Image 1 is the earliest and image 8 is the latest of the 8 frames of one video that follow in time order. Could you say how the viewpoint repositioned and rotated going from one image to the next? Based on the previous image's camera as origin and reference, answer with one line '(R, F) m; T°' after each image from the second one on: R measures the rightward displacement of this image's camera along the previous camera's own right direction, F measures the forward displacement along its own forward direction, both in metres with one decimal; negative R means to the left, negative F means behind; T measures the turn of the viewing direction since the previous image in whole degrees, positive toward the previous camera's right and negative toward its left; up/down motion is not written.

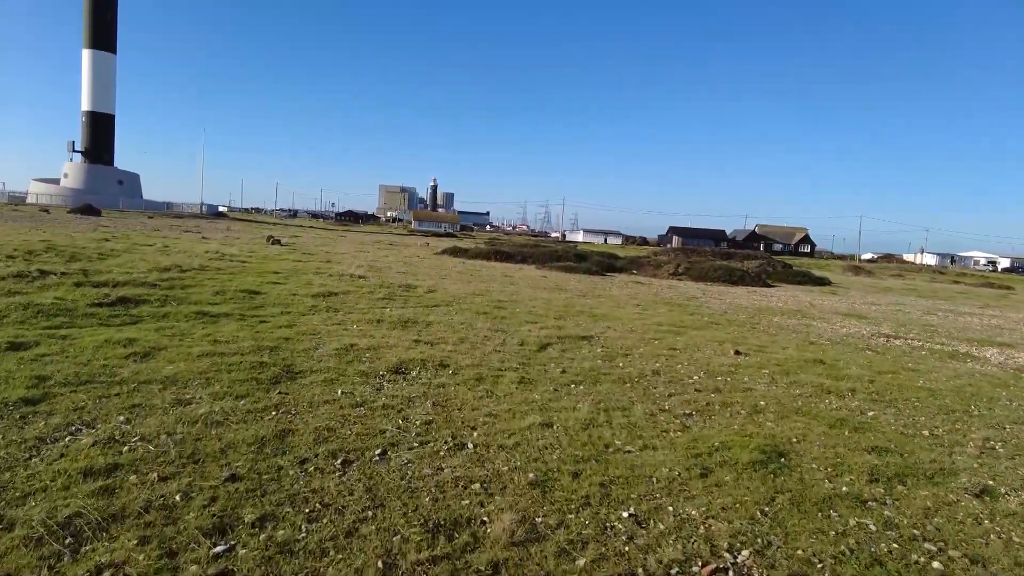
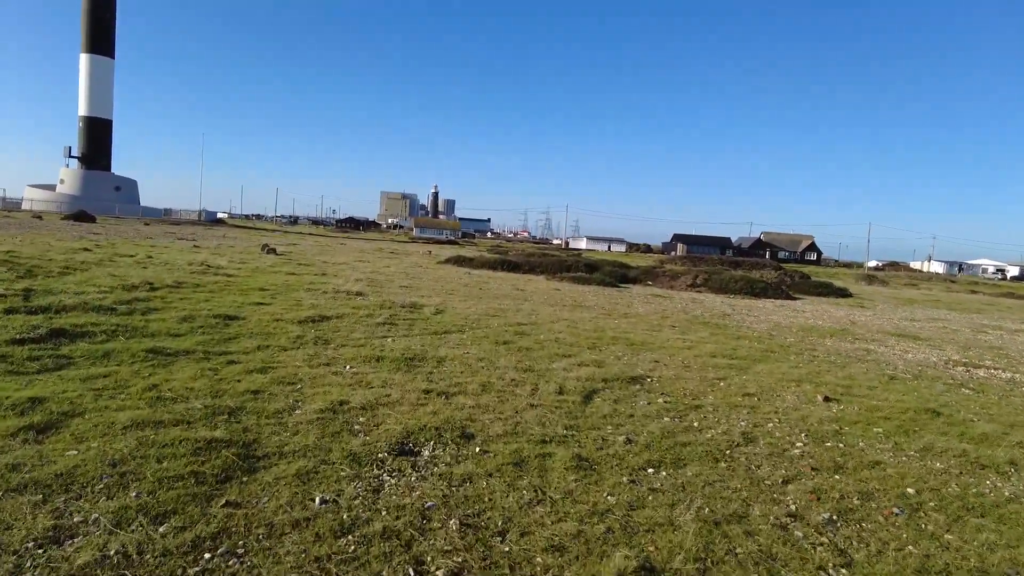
(-0.5, +2.3) m; 0°
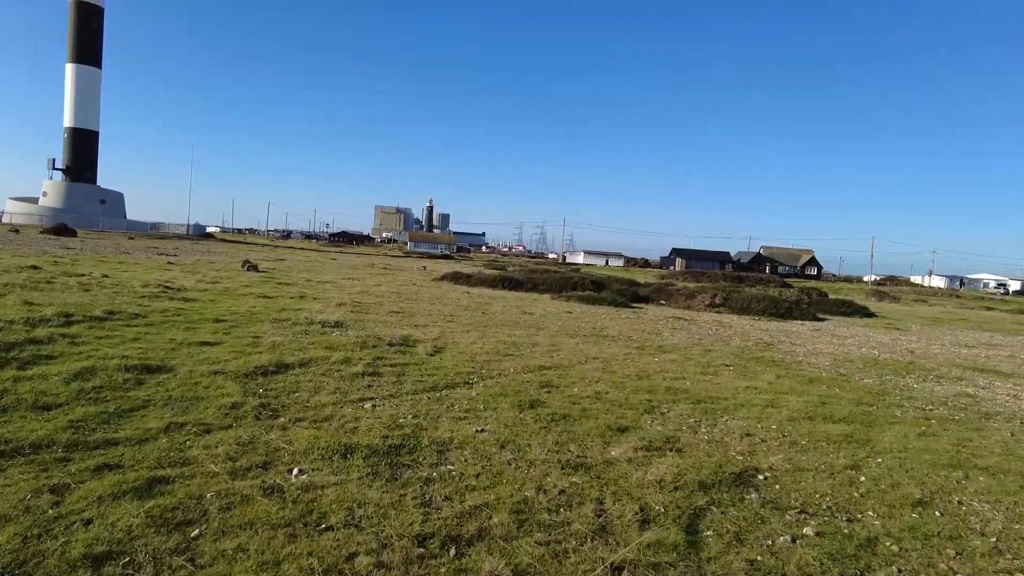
(-0.5, +3.3) m; 0°
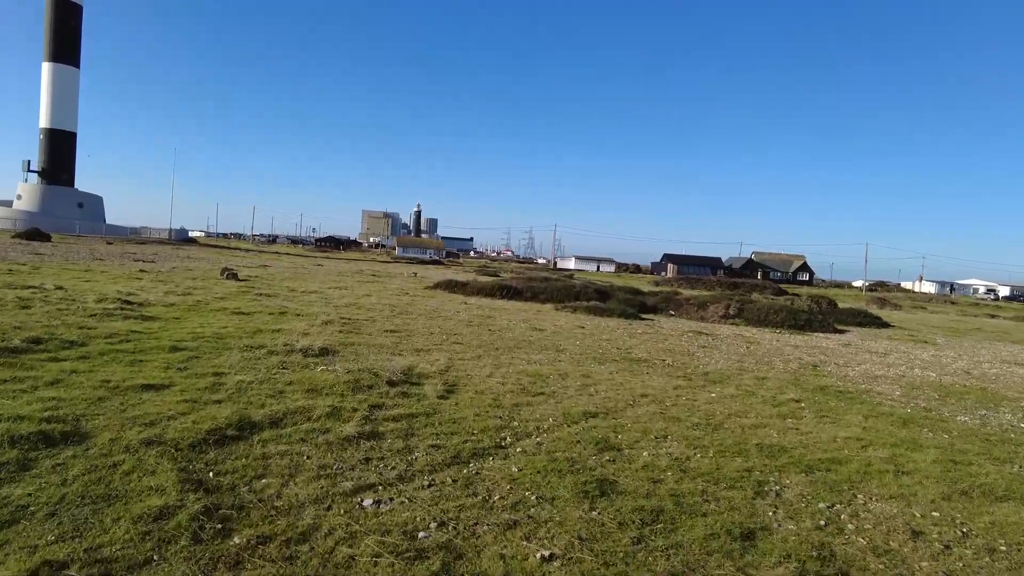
(-0.7, +2.6) m; +1°
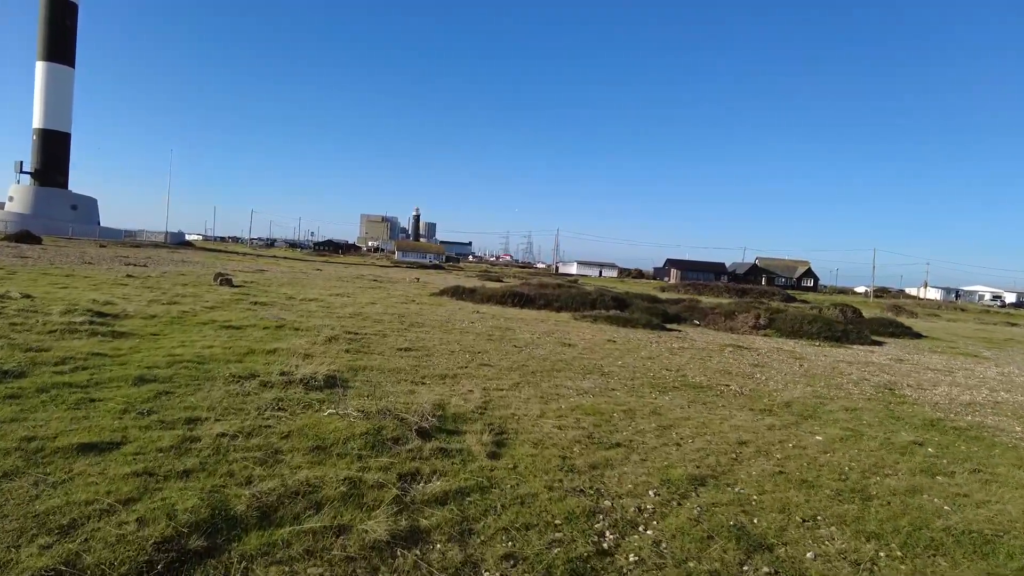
(-0.8, +2.4) m; 0°
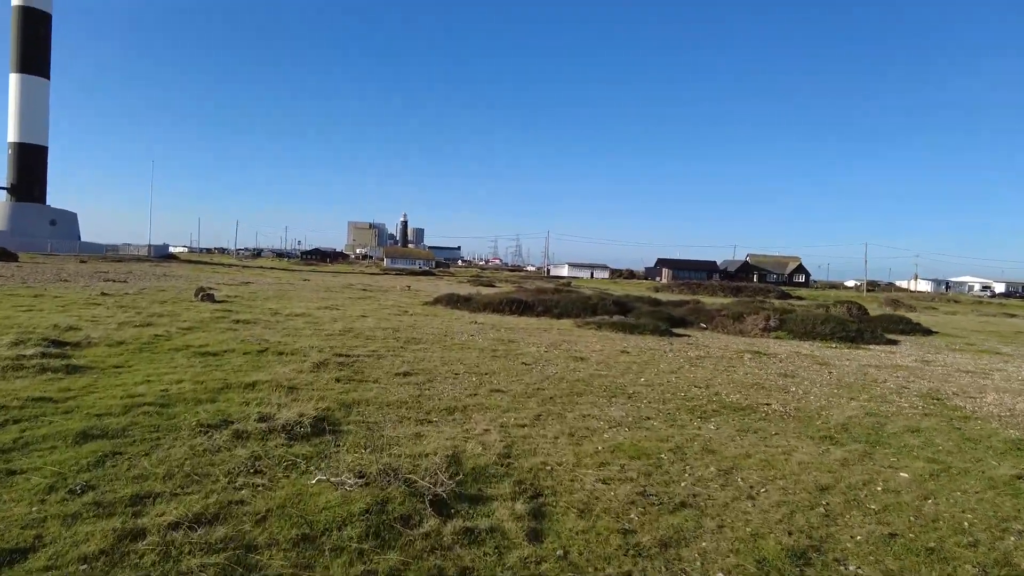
(-0.4, +1.6) m; +1°
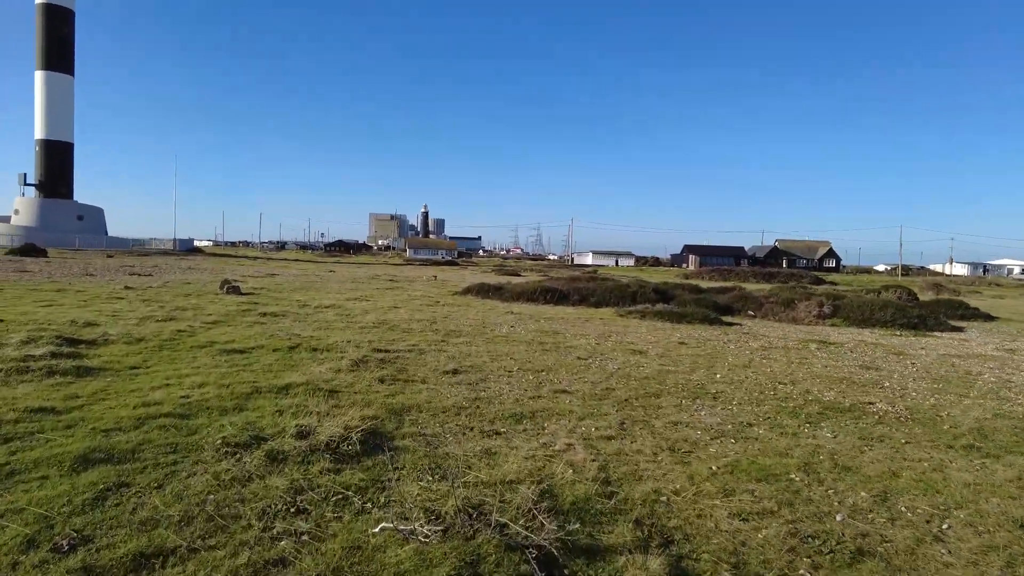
(-0.7, +1.5) m; -2°
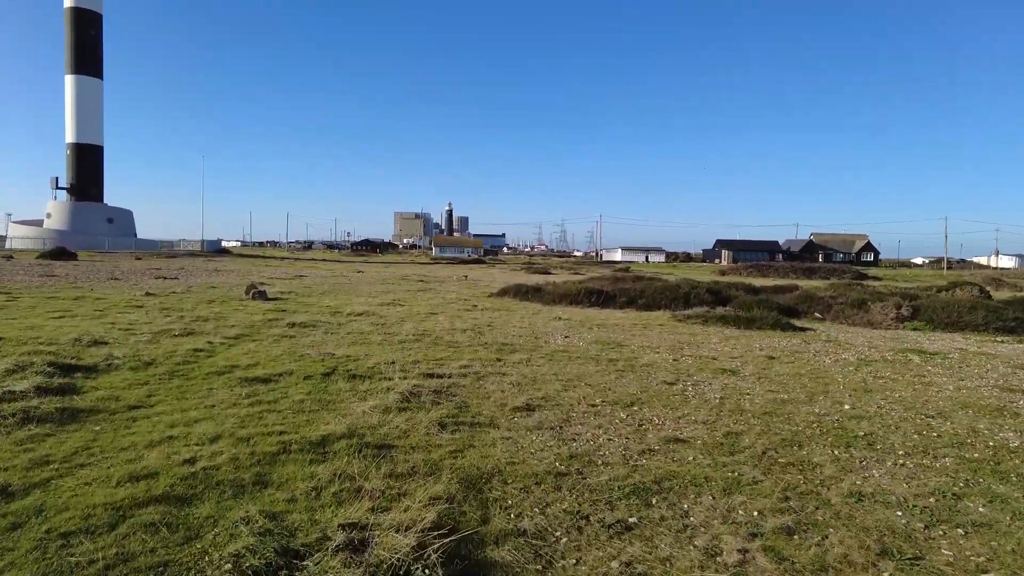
(-0.9, +2.3) m; -2°
